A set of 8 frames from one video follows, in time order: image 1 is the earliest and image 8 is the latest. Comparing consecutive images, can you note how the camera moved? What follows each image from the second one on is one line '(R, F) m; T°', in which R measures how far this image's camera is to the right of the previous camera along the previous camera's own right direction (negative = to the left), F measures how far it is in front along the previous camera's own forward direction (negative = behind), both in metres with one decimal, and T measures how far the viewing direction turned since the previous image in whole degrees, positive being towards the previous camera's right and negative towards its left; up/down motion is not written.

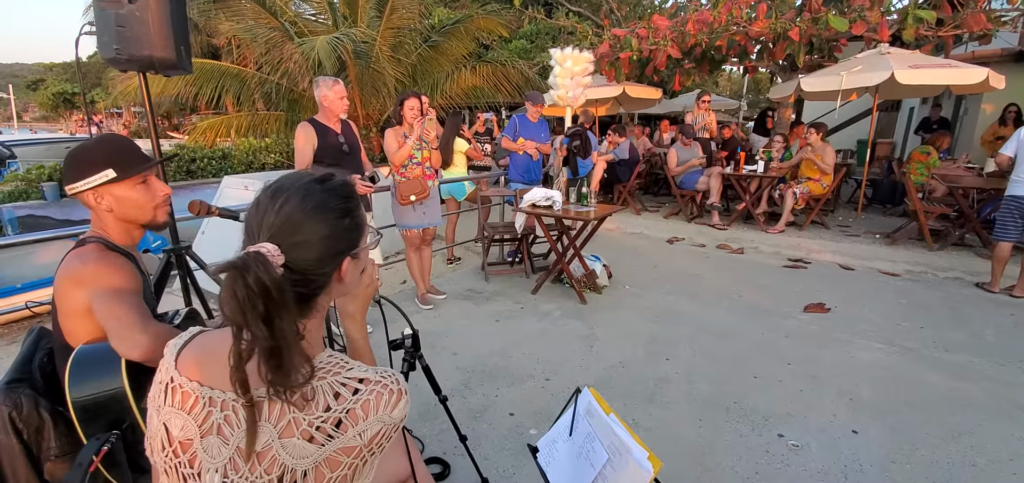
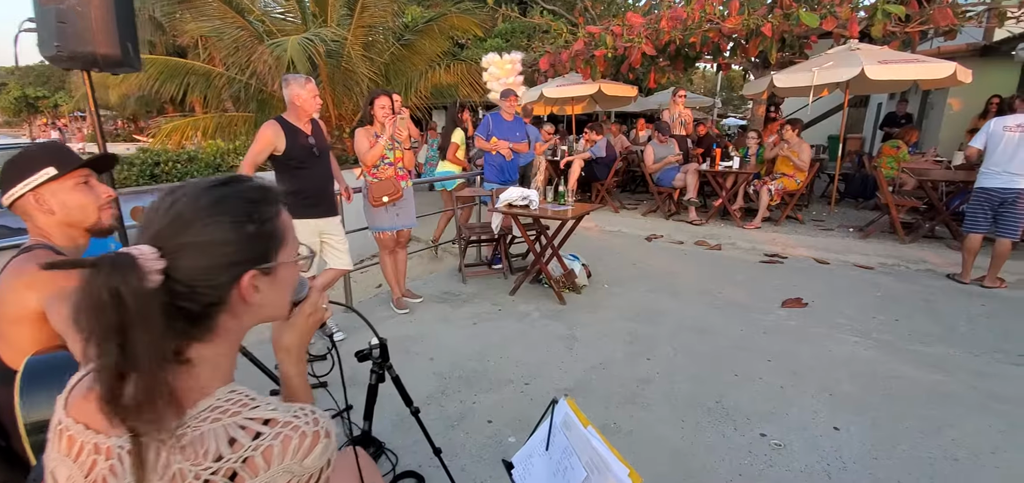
(0.0, +0.1) m; +2°
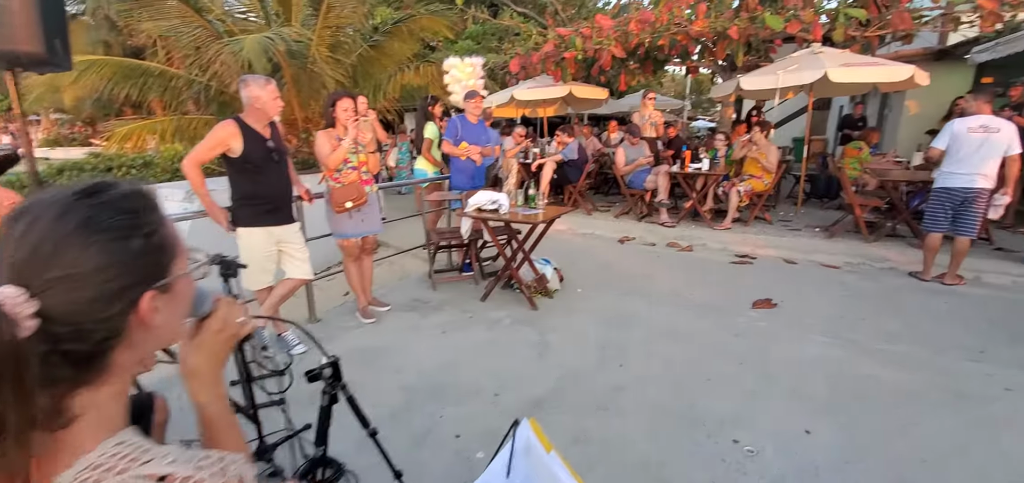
(0.0, +0.1) m; +3°
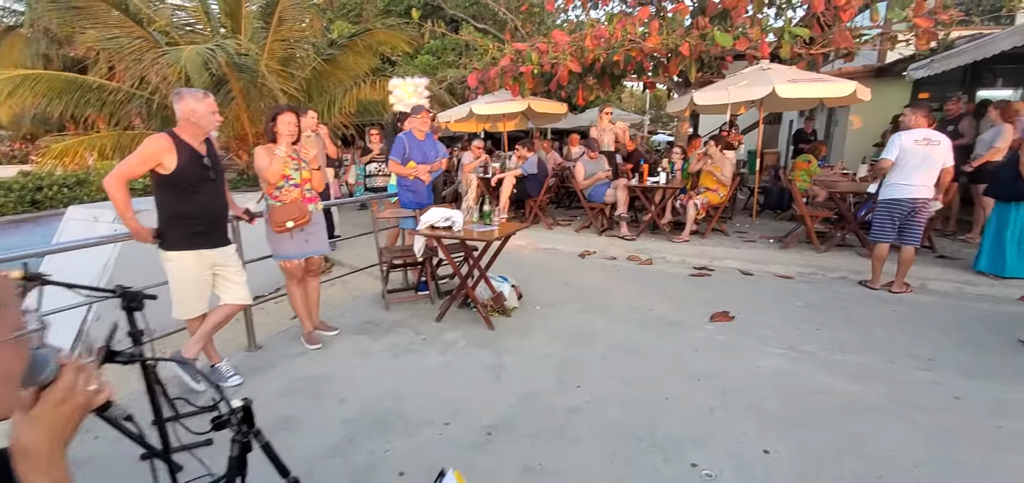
(+0.1, +0.1) m; +4°
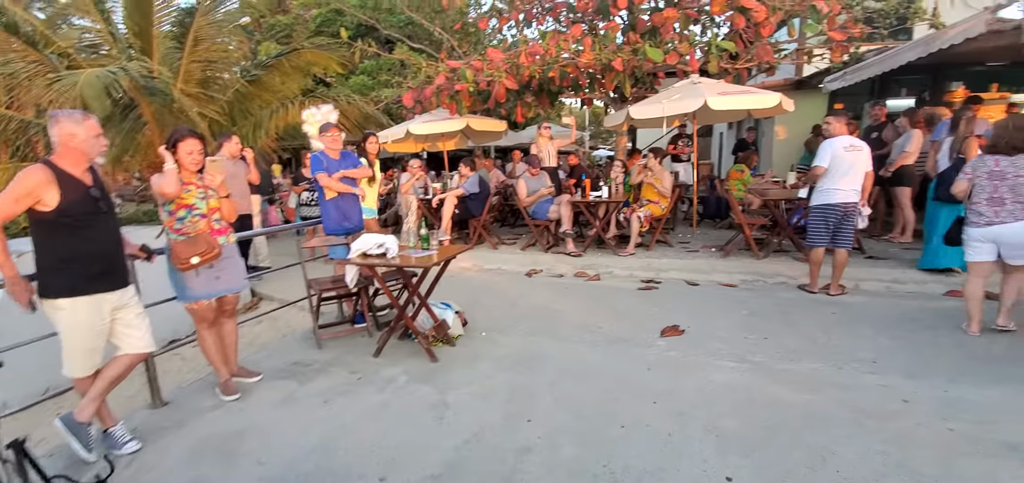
(+0.1, +0.2) m; +6°
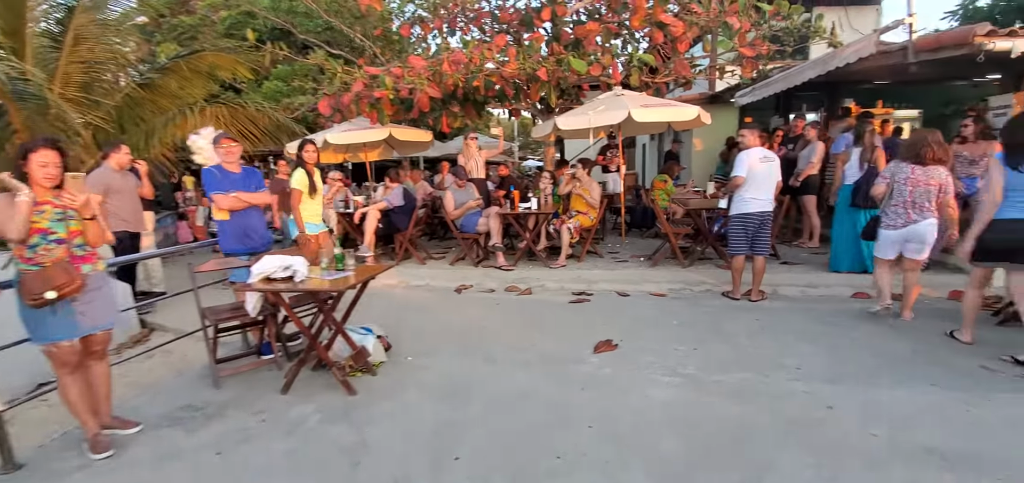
(+0.1, +0.2) m; +8°
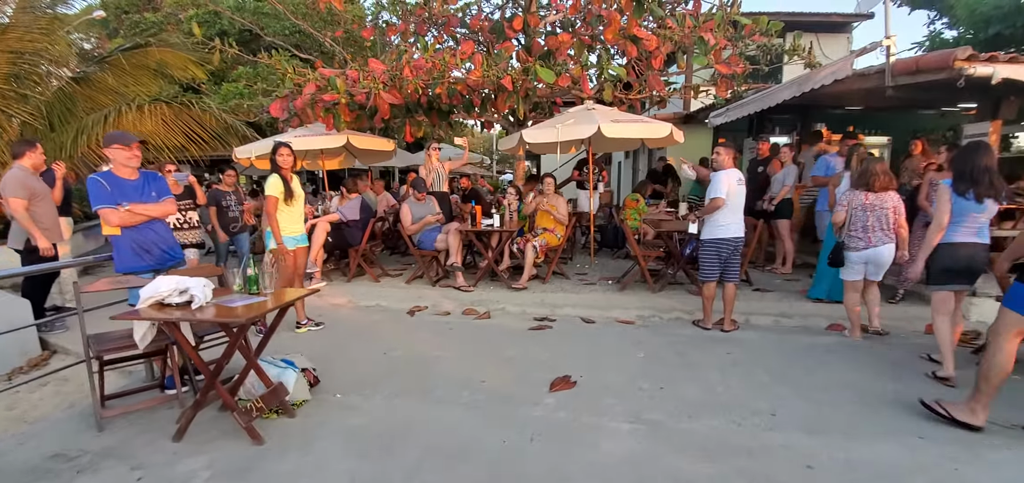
(+0.2, +0.5) m; +3°
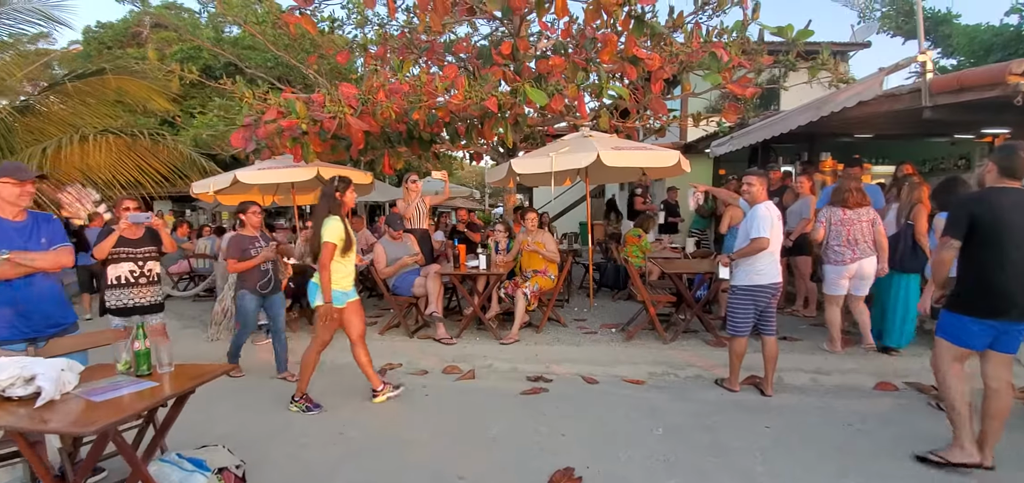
(+0.1, +0.8) m; +1°
